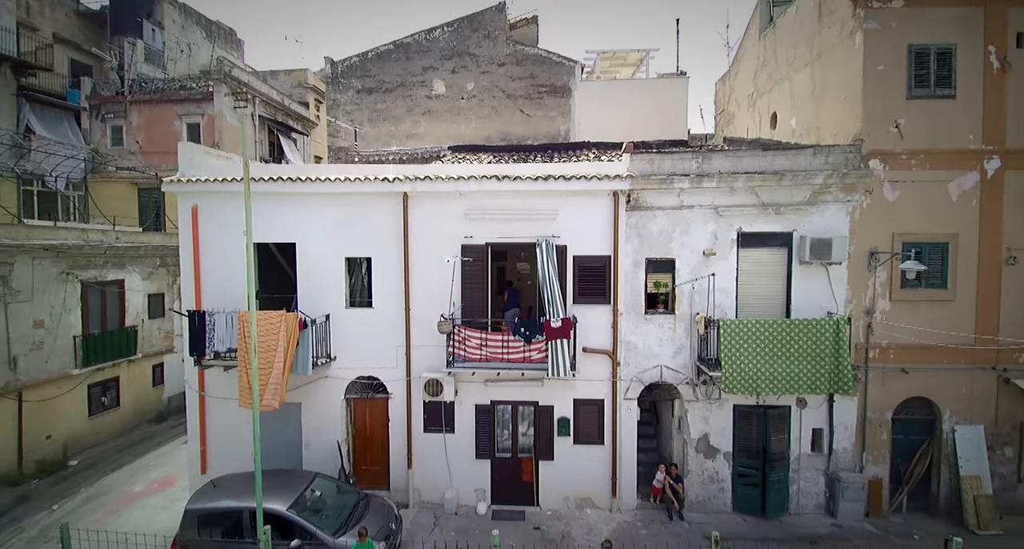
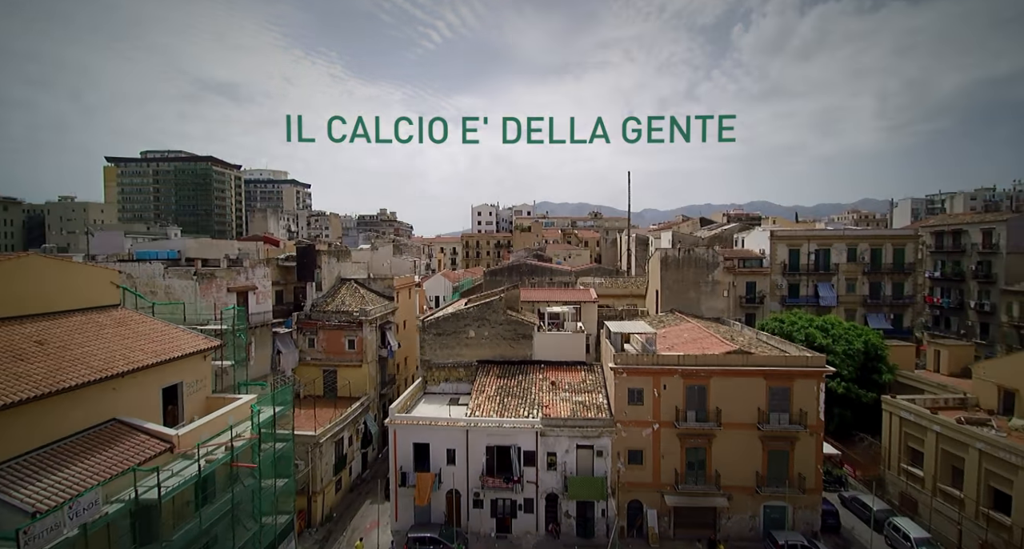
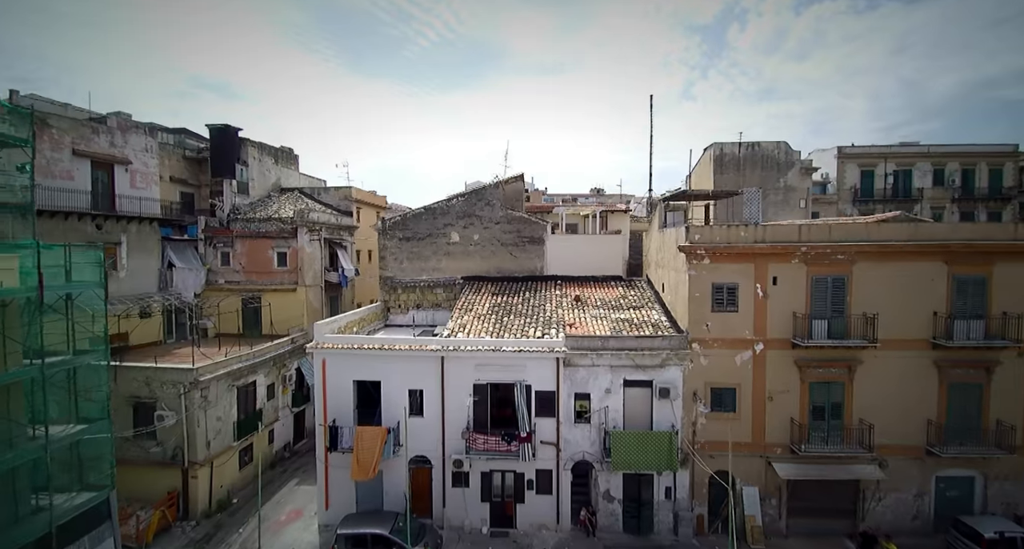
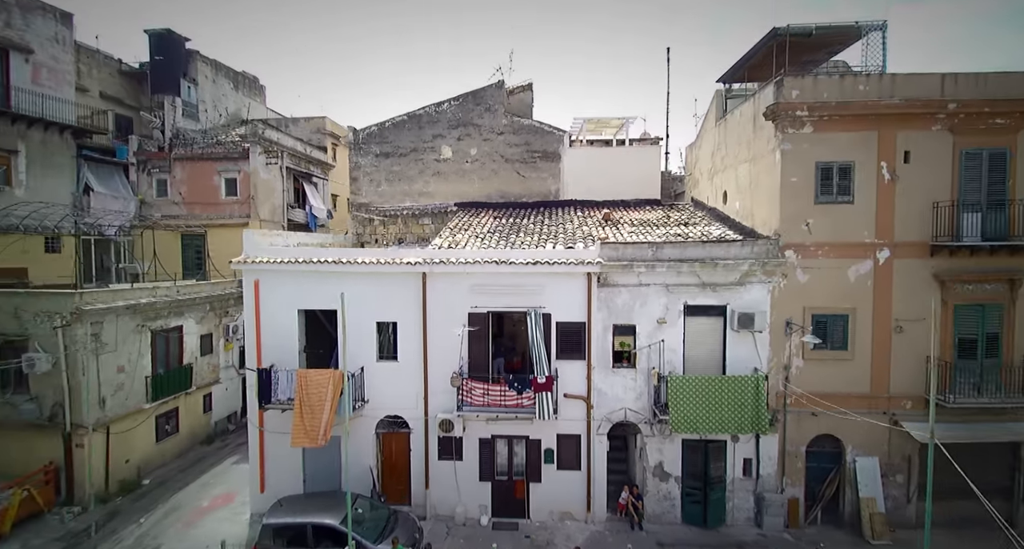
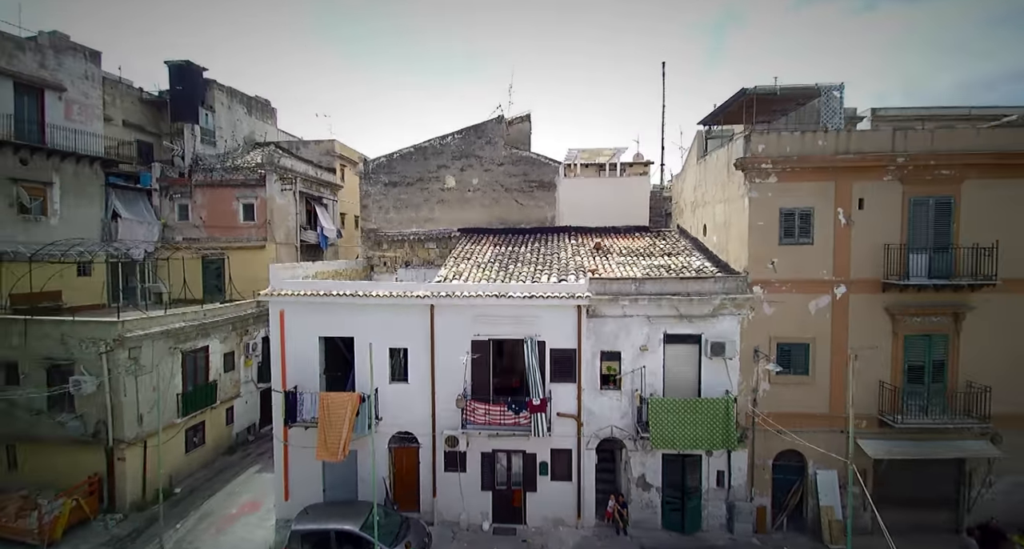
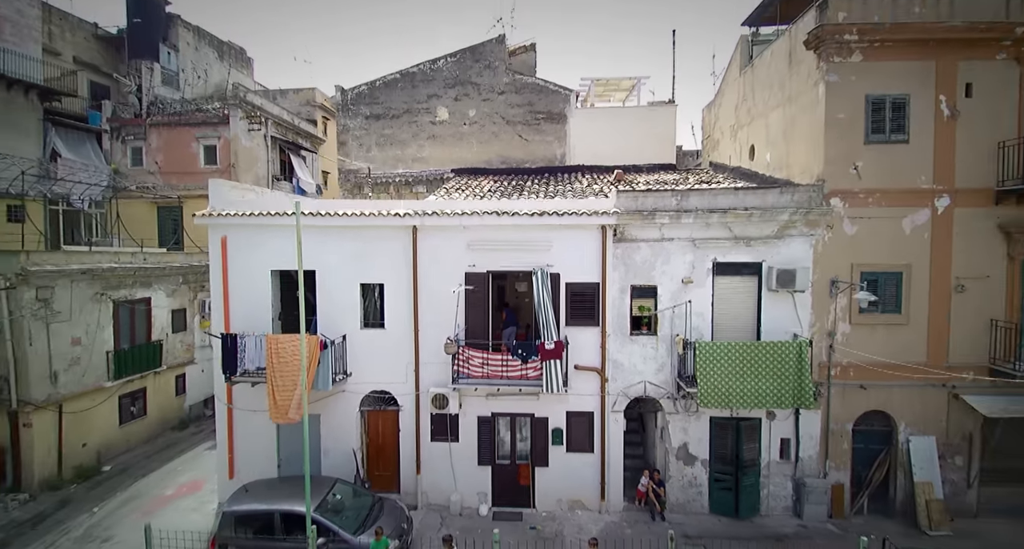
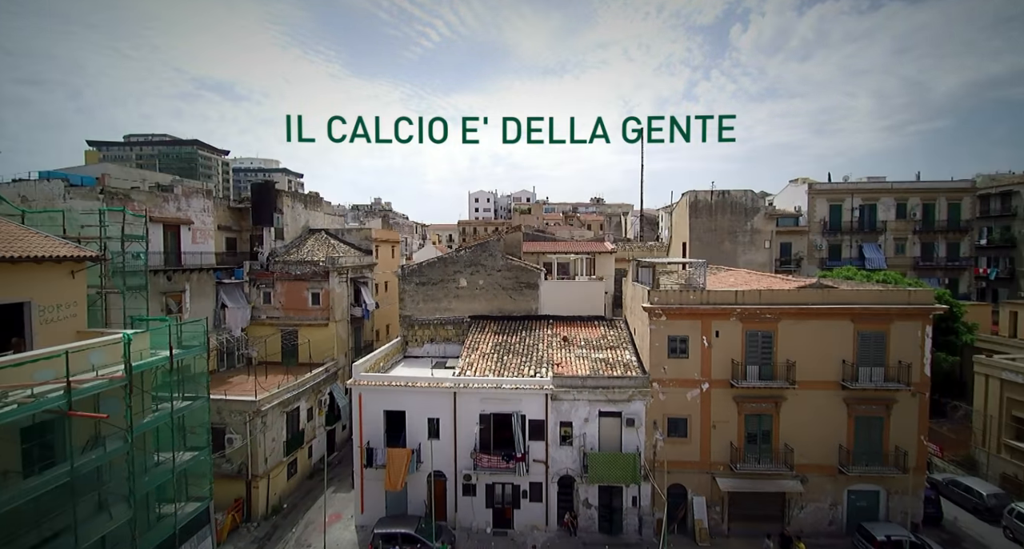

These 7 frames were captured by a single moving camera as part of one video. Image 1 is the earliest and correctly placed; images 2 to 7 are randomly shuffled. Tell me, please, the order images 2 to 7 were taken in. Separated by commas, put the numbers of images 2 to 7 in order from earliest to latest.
6, 4, 5, 3, 7, 2
